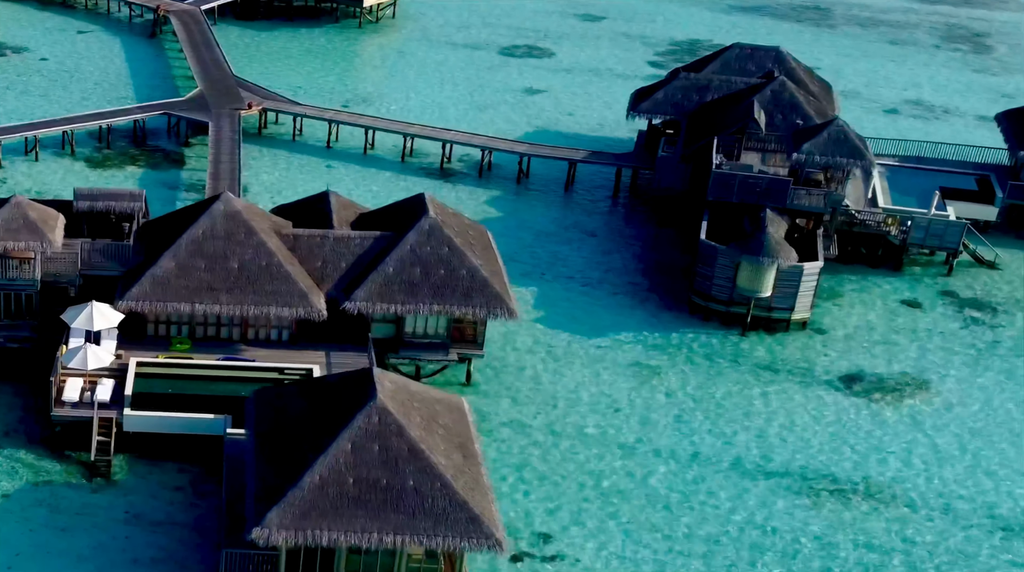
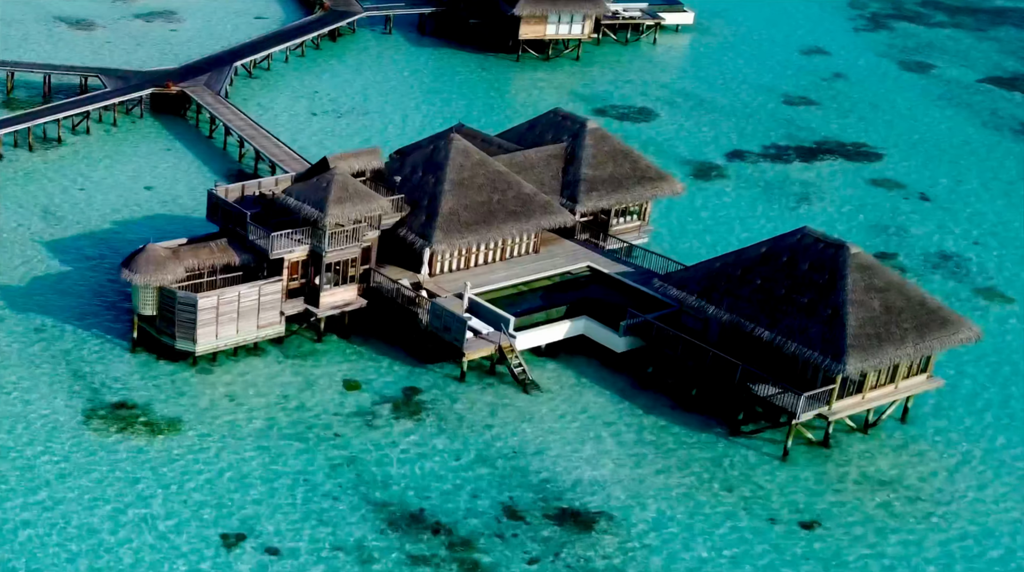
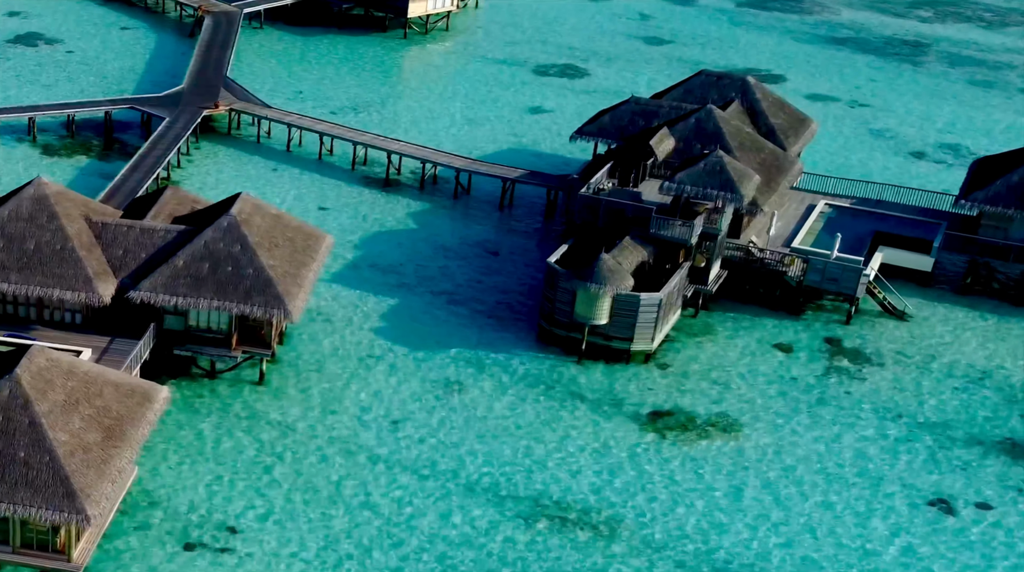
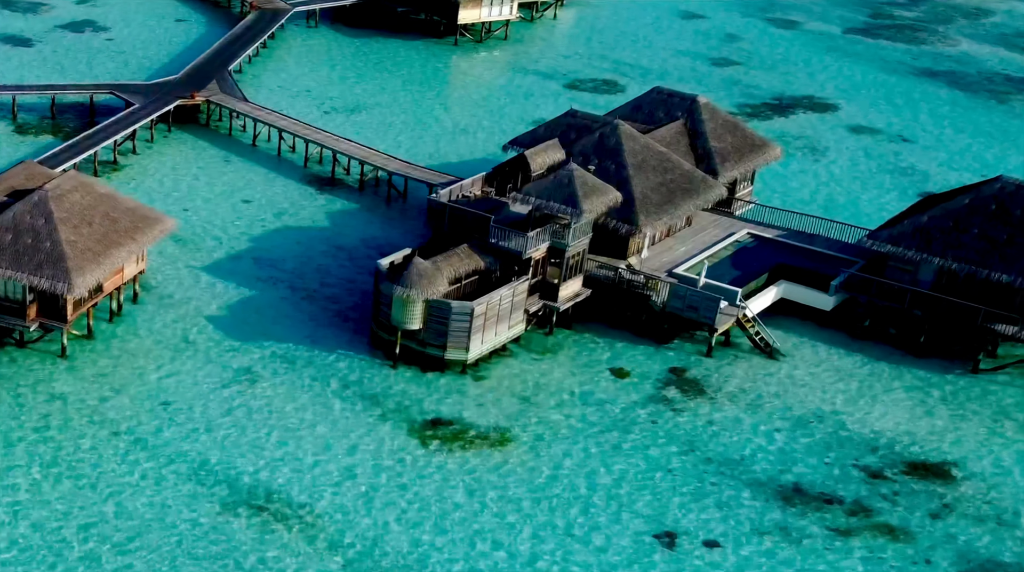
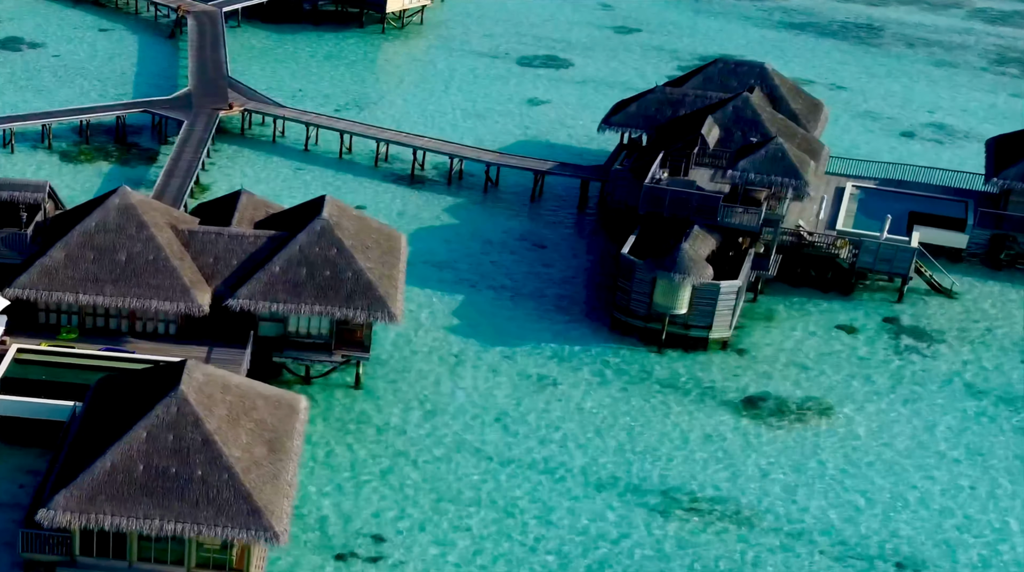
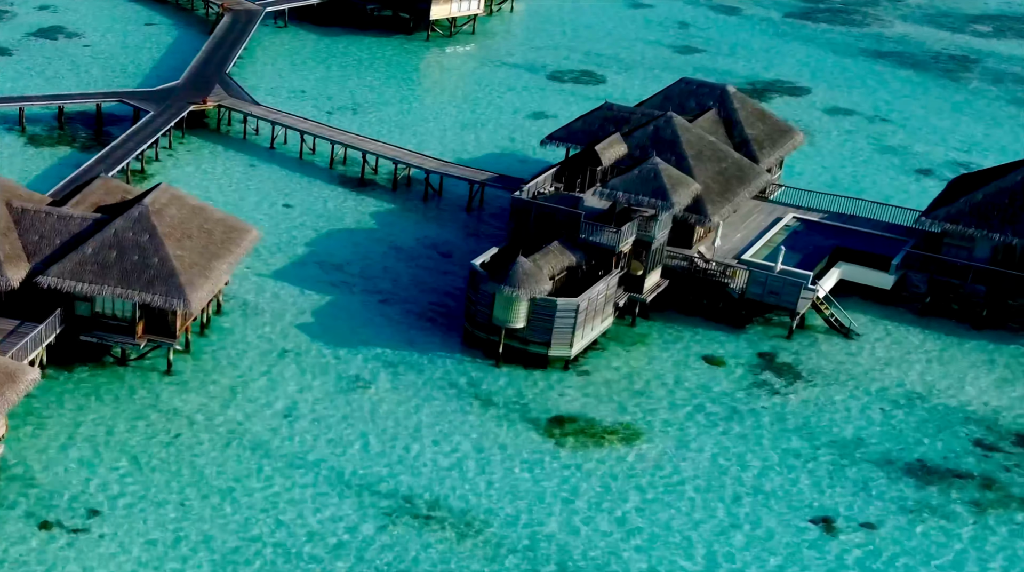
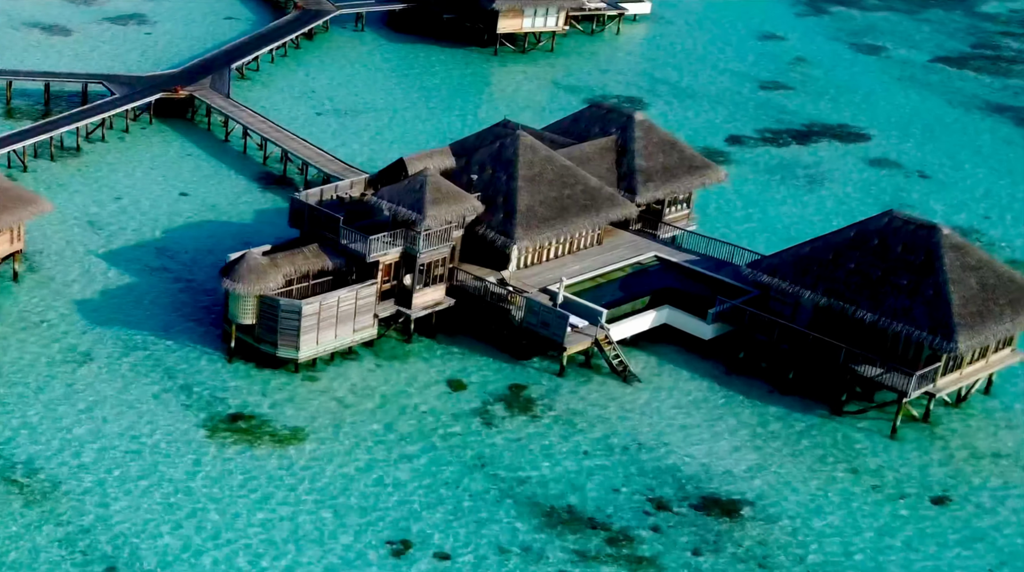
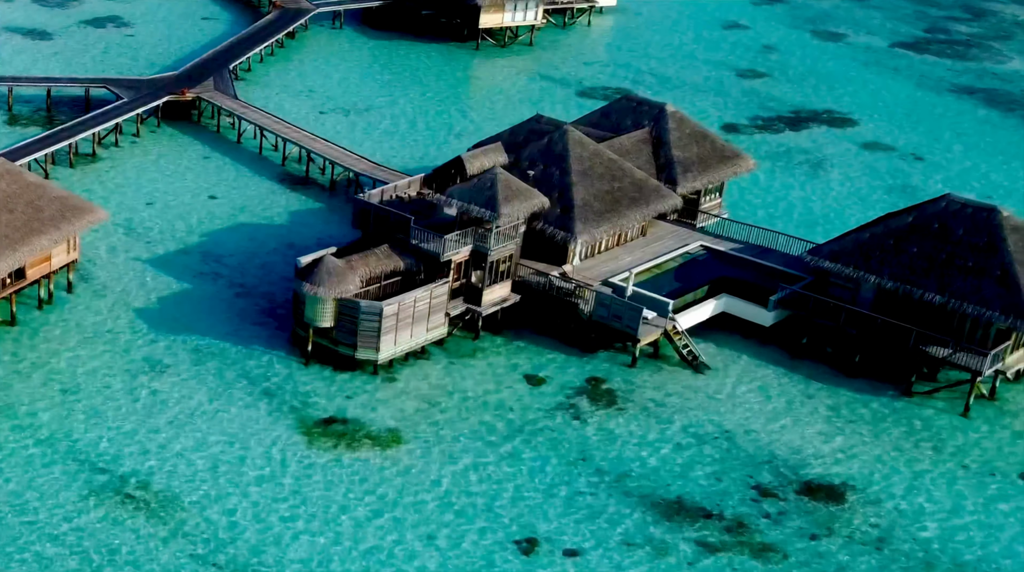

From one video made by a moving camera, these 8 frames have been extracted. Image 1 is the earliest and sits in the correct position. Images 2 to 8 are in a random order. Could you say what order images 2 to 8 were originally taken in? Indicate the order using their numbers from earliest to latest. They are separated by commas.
5, 3, 6, 4, 8, 7, 2
